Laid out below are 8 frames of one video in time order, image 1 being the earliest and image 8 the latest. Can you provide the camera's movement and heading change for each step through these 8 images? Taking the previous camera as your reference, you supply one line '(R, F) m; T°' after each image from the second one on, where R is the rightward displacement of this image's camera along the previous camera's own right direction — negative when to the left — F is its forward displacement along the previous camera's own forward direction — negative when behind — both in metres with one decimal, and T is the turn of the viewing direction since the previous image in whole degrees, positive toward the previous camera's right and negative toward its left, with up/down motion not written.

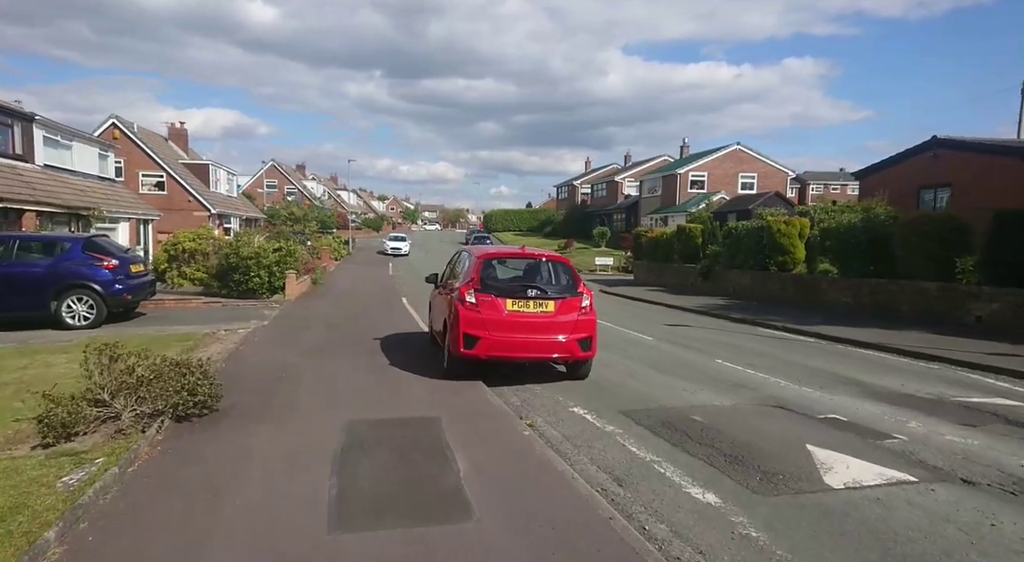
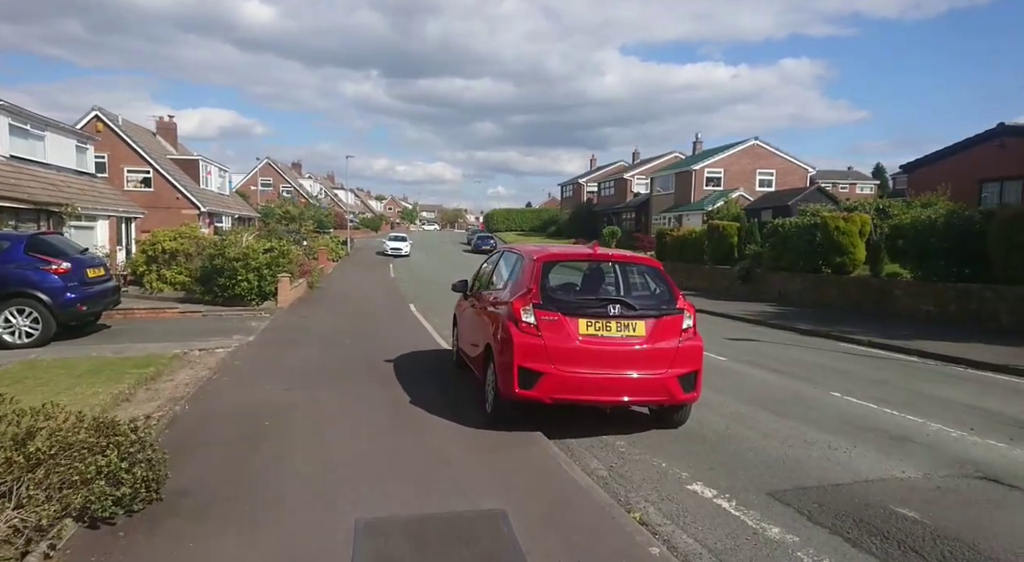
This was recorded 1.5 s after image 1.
(-0.7, +2.4) m; 0°
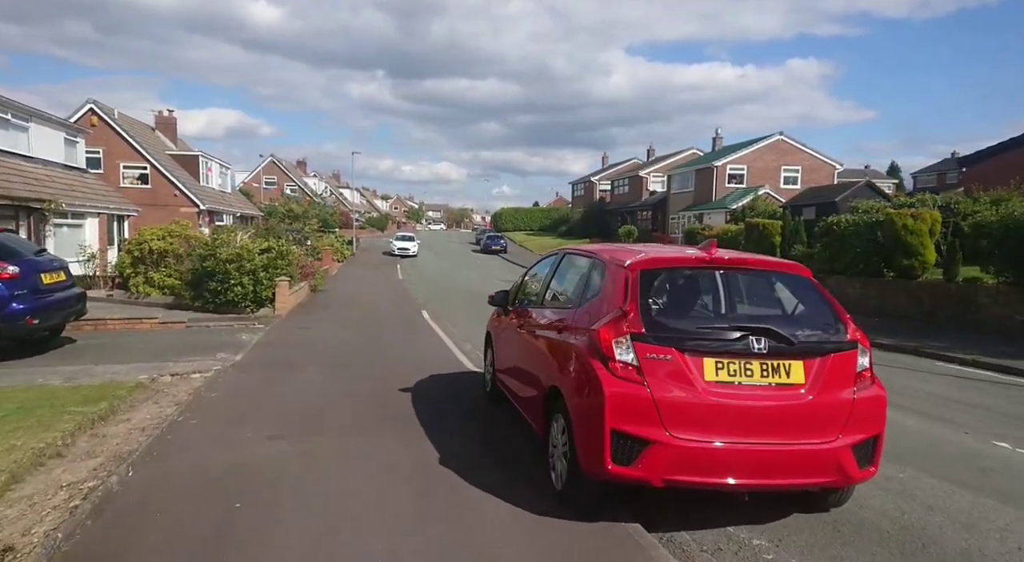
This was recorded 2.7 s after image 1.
(-0.5, +2.0) m; 0°
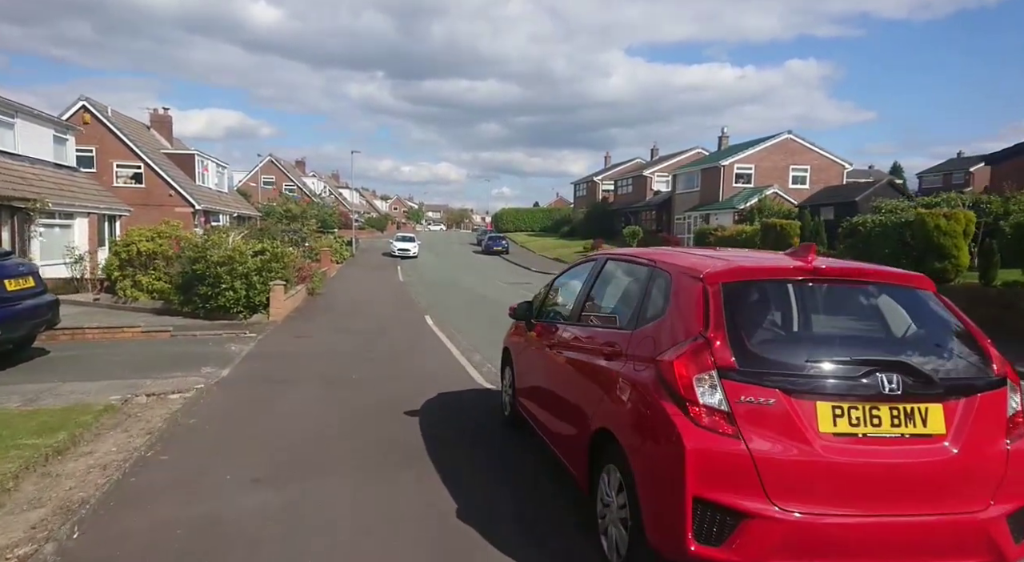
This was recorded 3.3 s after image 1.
(-0.2, +0.9) m; 0°
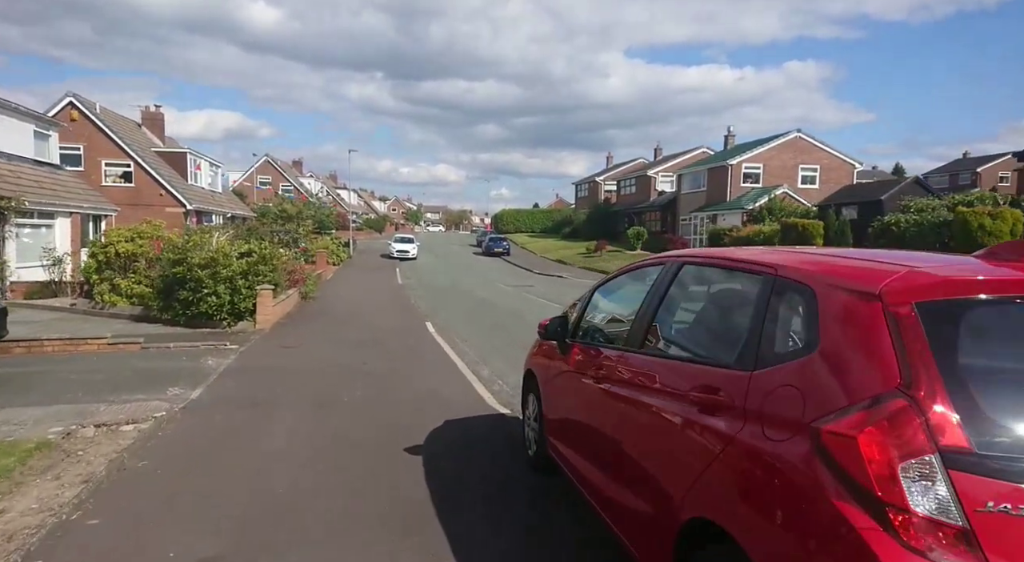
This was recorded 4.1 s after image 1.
(-0.2, +1.2) m; 0°
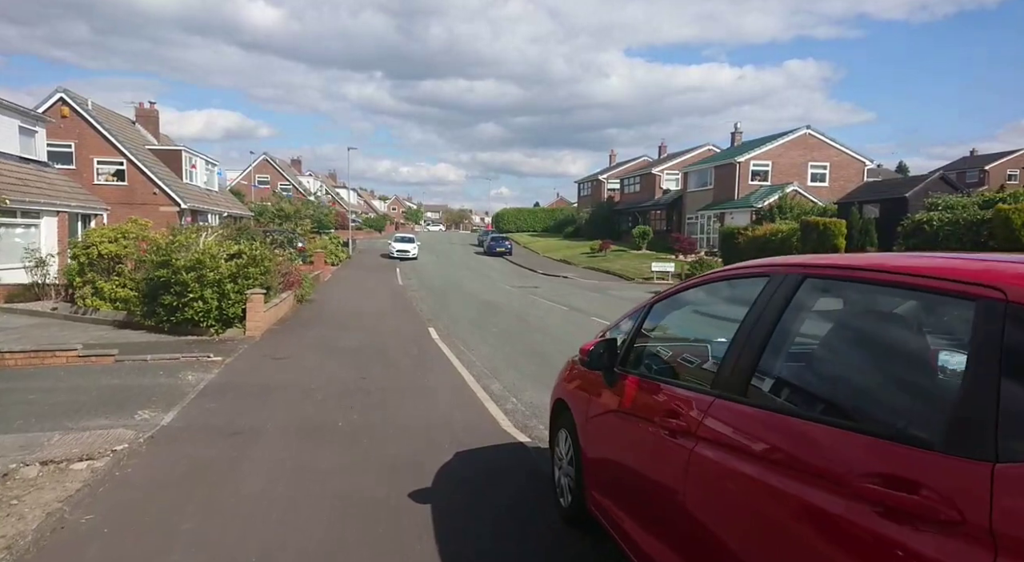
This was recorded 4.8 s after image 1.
(-0.2, +1.0) m; 0°
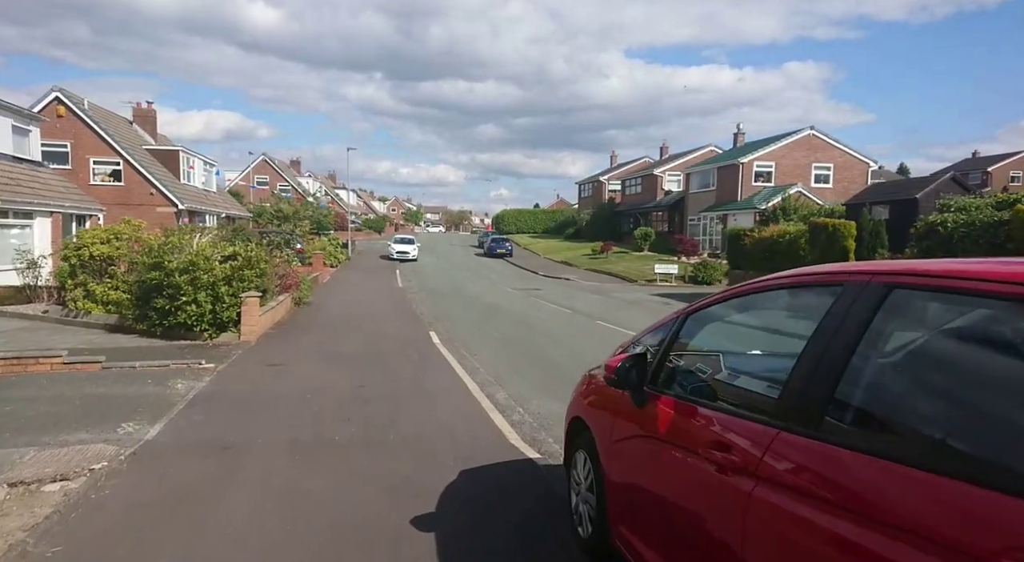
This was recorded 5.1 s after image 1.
(-0.1, +0.4) m; 0°
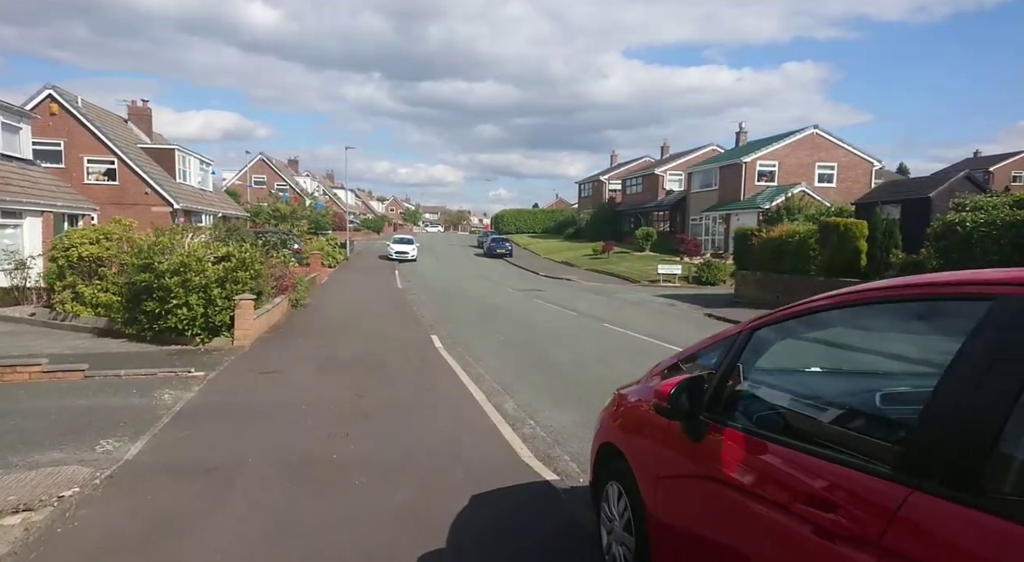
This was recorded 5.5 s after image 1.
(-0.1, +0.5) m; 0°
